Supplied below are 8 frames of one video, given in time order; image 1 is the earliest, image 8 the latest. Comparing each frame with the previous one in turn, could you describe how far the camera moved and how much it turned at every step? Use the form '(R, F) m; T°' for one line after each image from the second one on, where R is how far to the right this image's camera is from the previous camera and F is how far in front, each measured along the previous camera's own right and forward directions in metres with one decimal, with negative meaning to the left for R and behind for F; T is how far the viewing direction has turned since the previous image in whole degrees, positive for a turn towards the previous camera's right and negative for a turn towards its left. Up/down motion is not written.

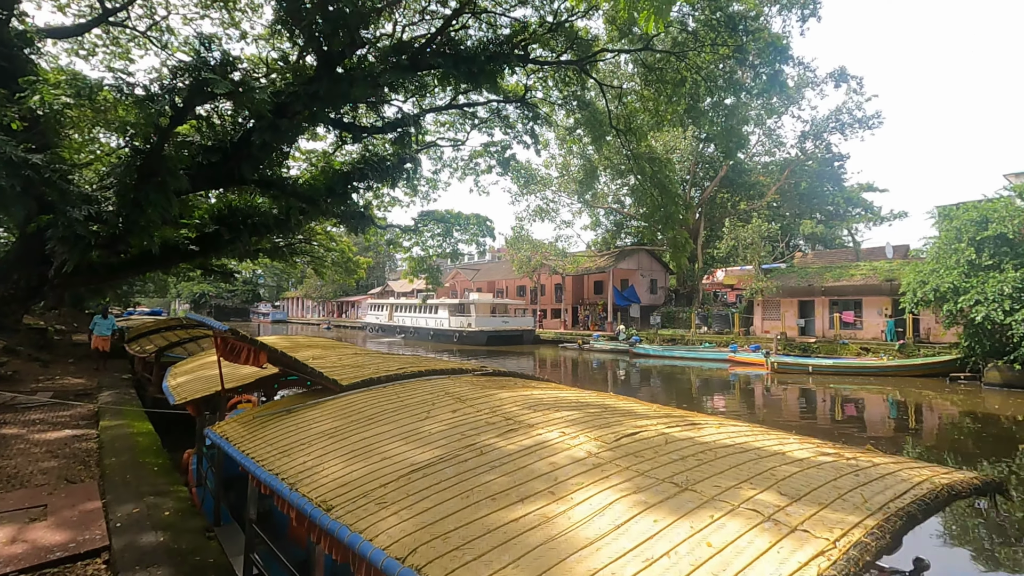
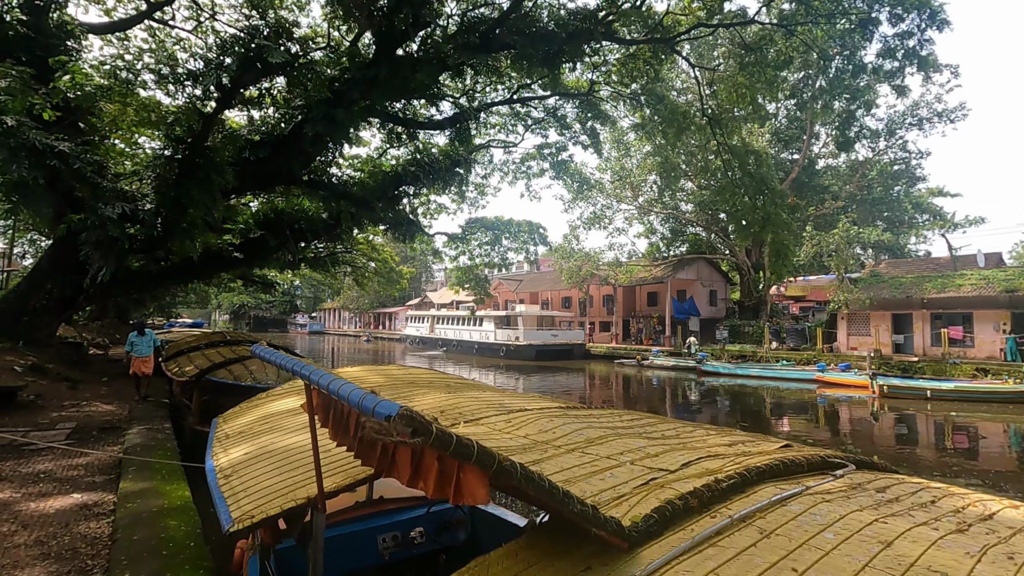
(-0.7, +1.1) m; -3°
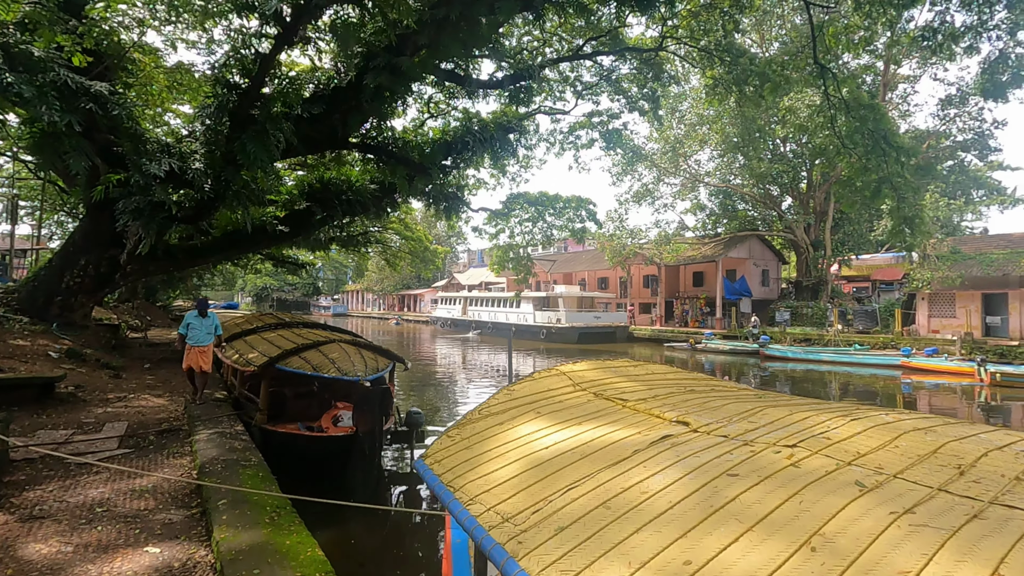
(-0.9, +0.9) m; -2°
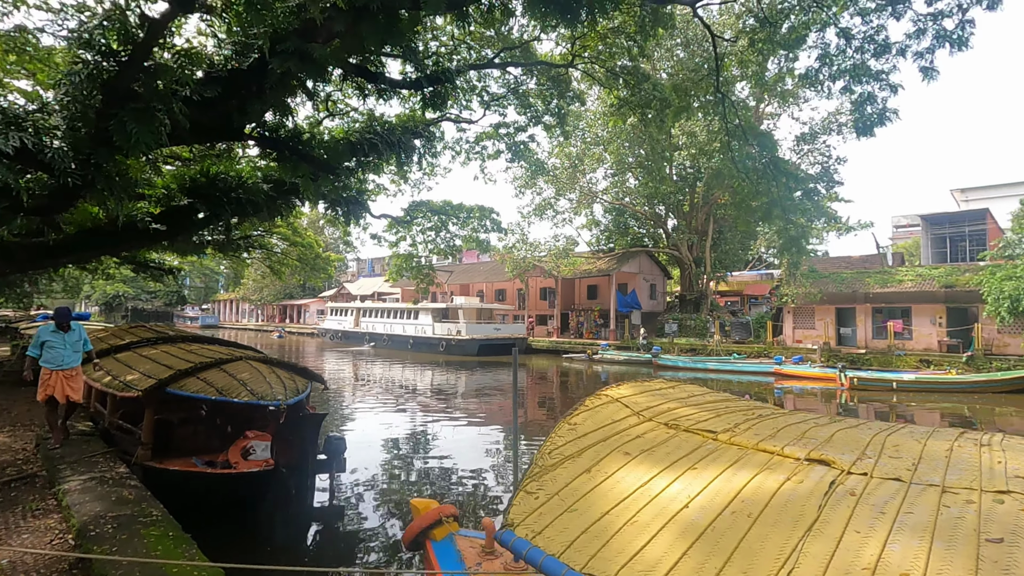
(-0.4, +0.3) m; +12°
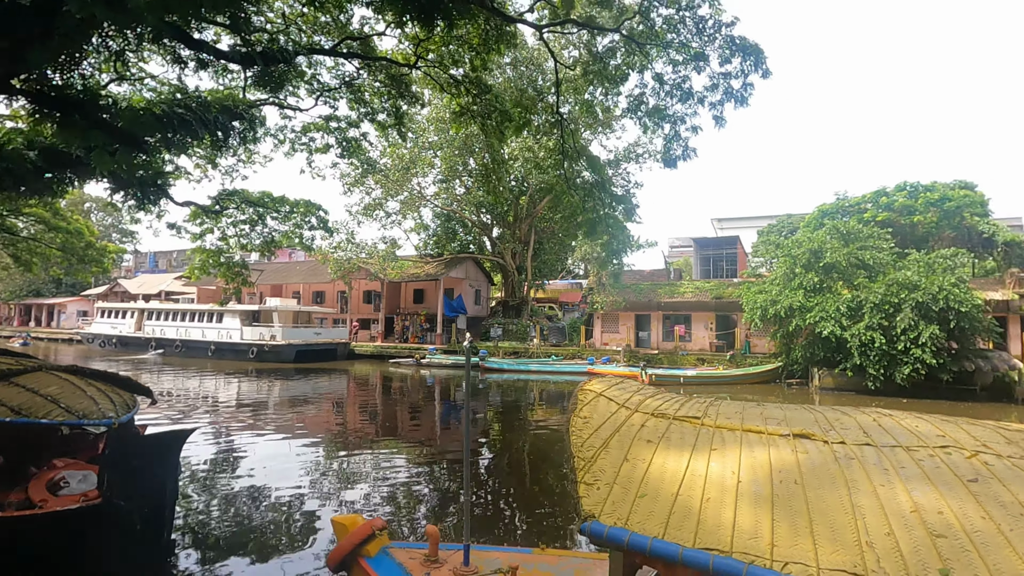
(-0.4, +0.1) m; +19°
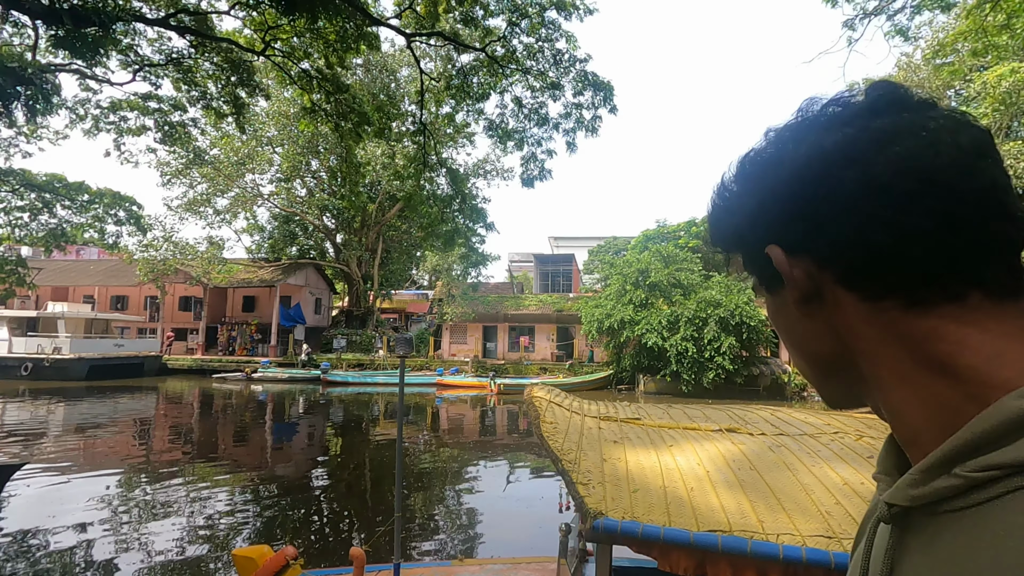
(-0.3, 0.0) m; +17°
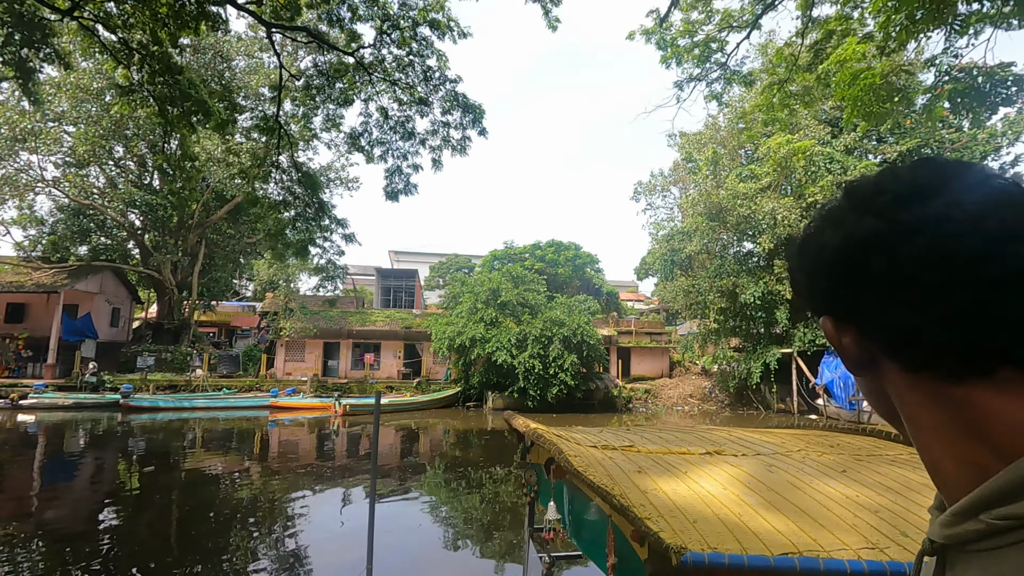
(-0.4, +0.1) m; +17°
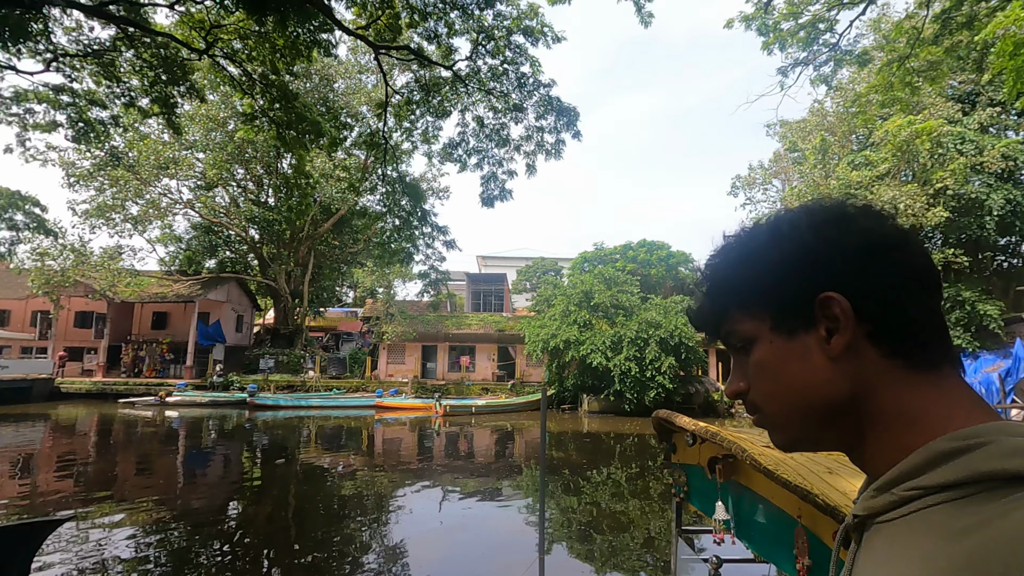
(-0.2, -0.1) m; -9°
